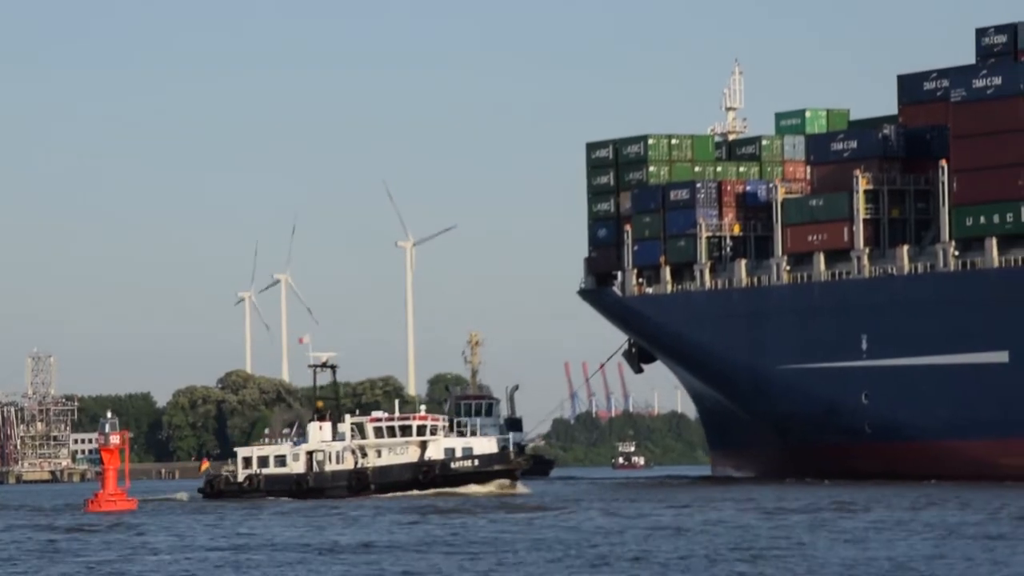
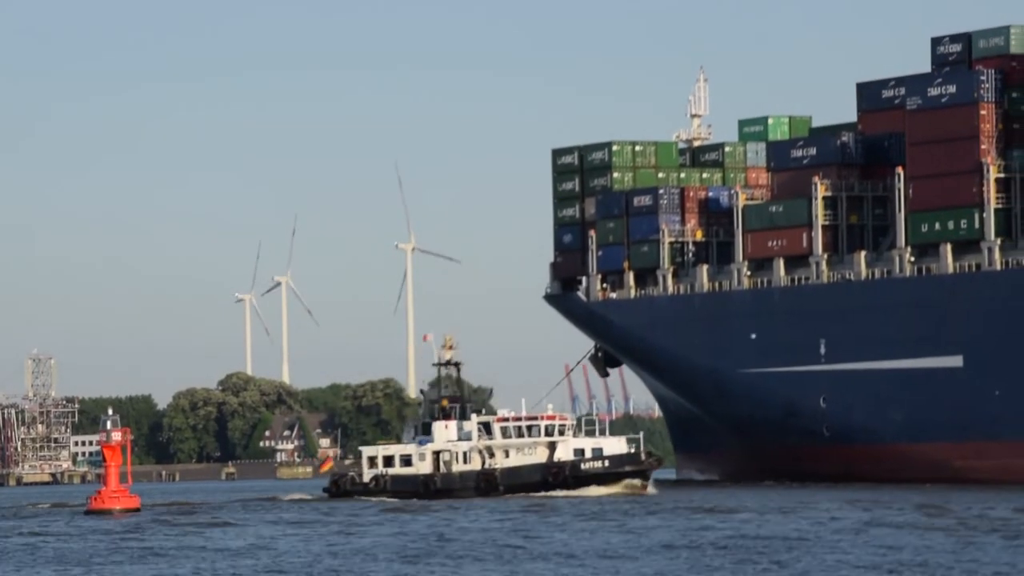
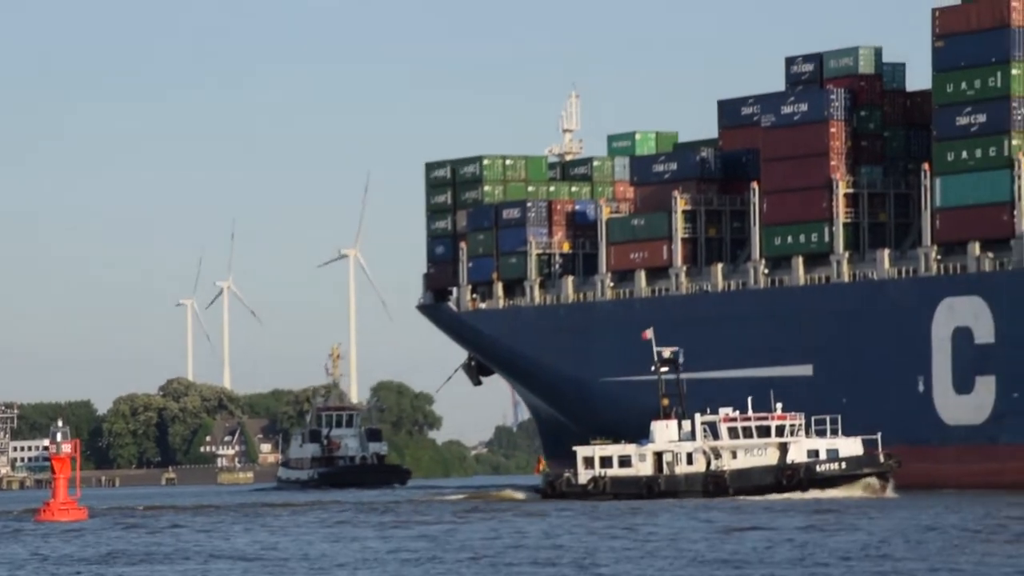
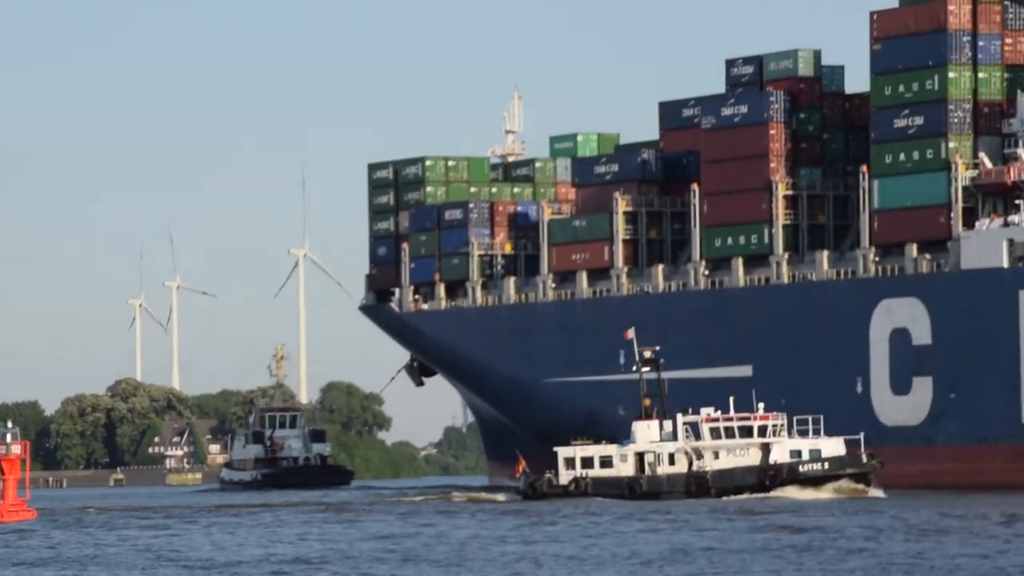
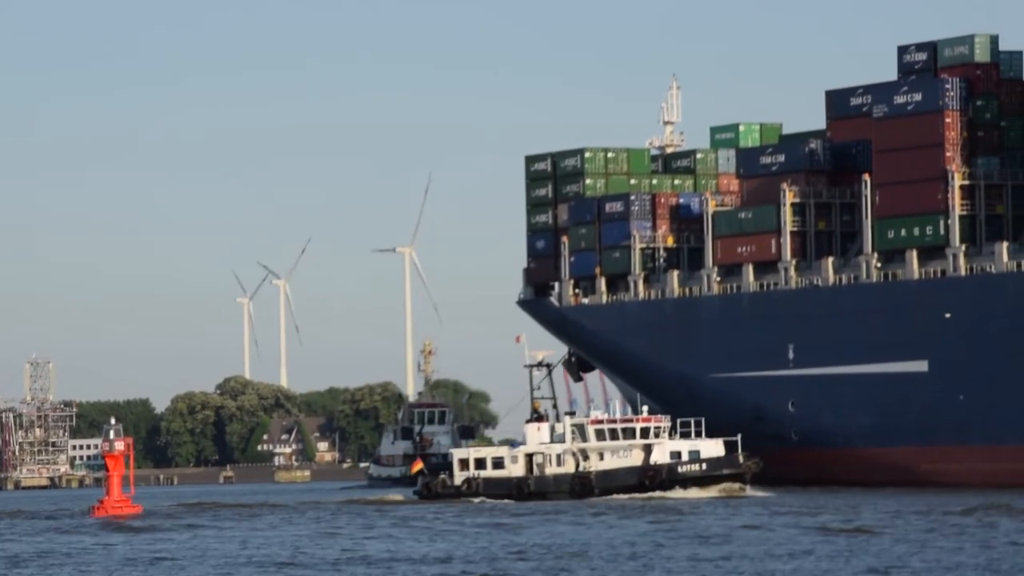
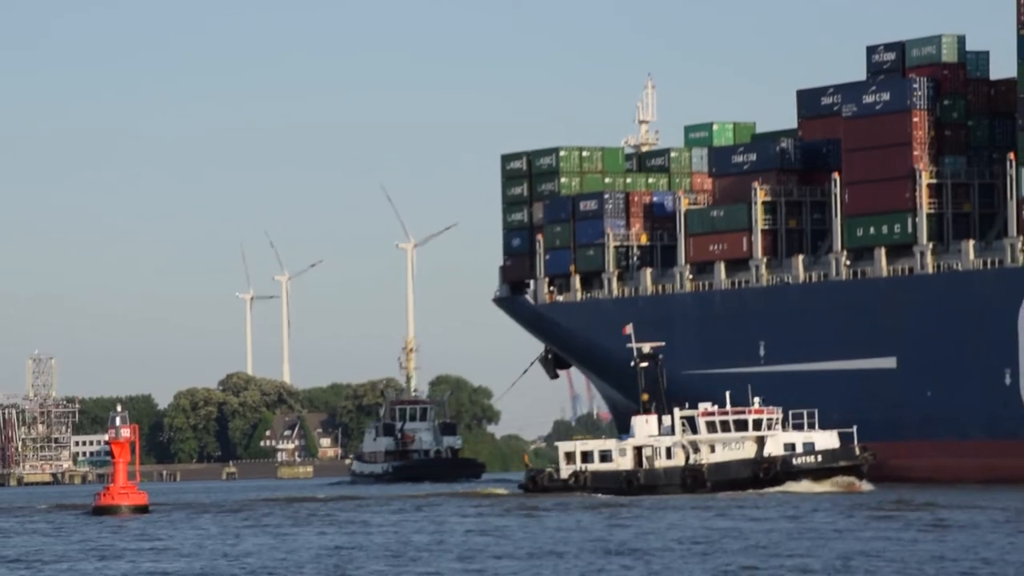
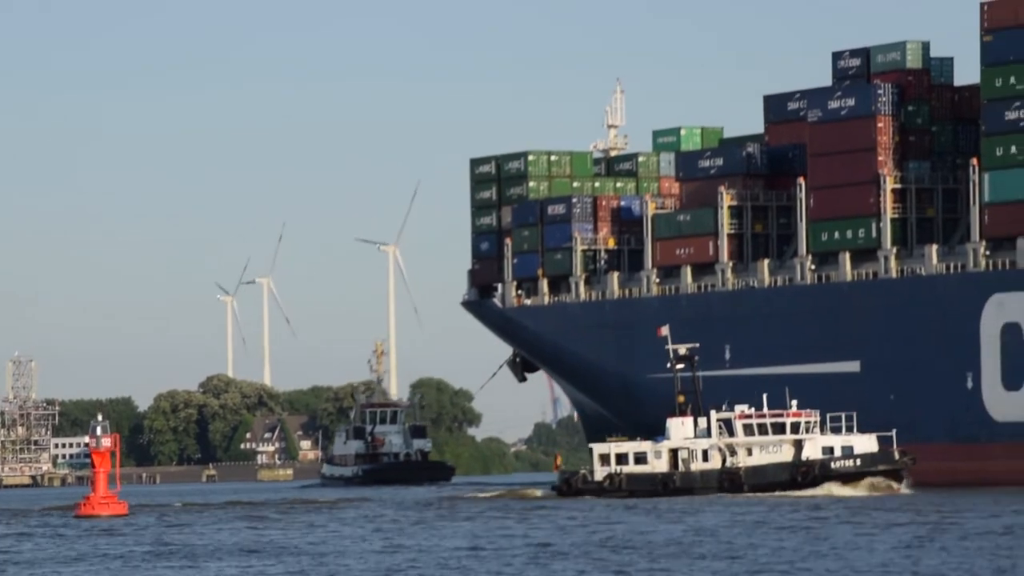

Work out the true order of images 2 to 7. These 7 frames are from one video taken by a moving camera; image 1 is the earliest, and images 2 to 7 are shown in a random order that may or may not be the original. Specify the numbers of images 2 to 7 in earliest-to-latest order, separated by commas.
2, 5, 6, 7, 3, 4
